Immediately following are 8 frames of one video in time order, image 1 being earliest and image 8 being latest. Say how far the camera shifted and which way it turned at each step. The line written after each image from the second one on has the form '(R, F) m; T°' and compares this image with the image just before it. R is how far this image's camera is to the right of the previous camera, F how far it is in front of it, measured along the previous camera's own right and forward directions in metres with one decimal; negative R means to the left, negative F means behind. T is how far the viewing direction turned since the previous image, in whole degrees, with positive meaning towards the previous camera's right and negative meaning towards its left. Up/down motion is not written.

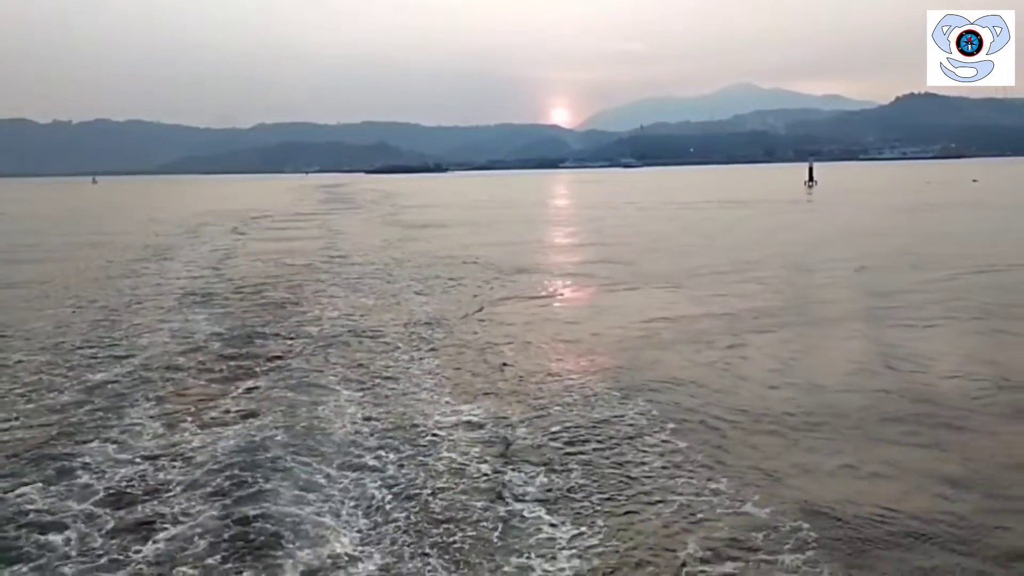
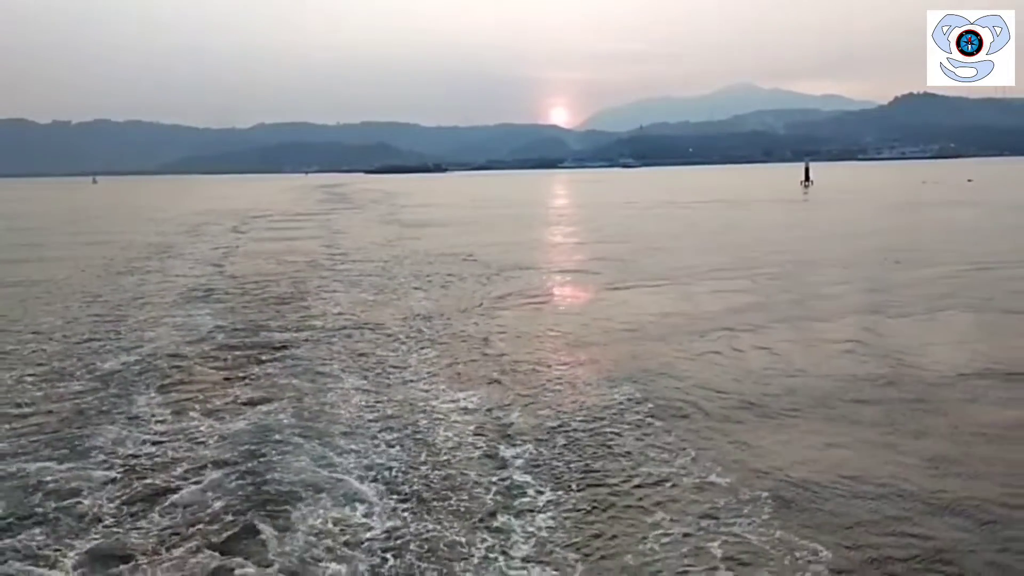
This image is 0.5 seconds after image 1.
(-0.4, +0.6) m; 0°
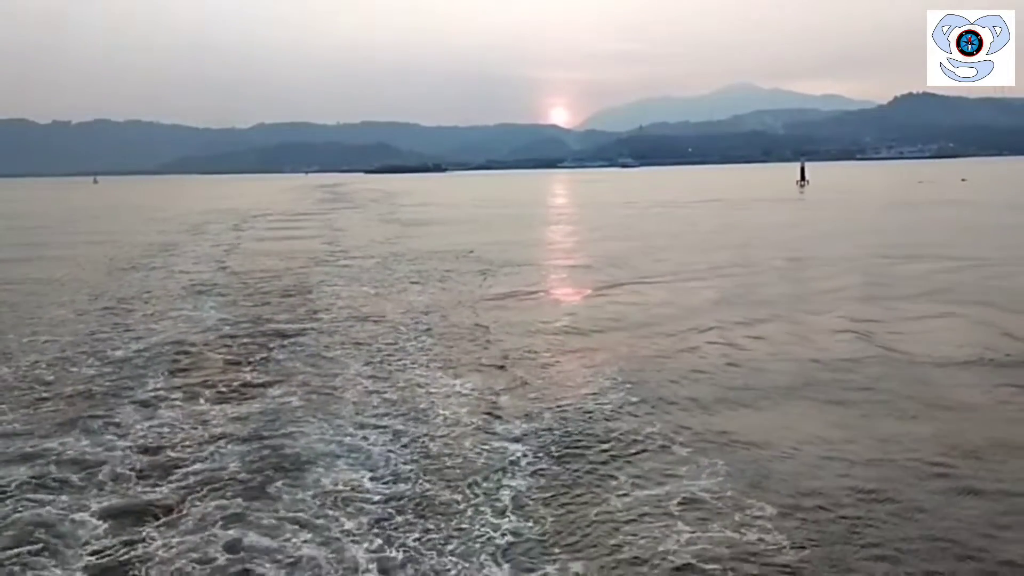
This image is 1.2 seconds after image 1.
(+0.1, -0.5) m; 0°
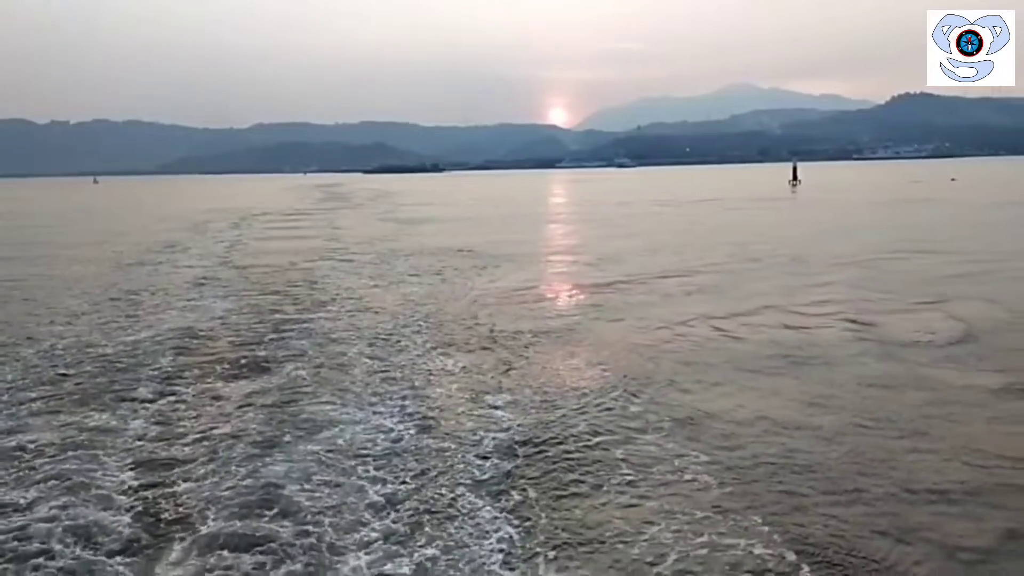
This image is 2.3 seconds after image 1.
(+0.1, -0.8) m; 0°
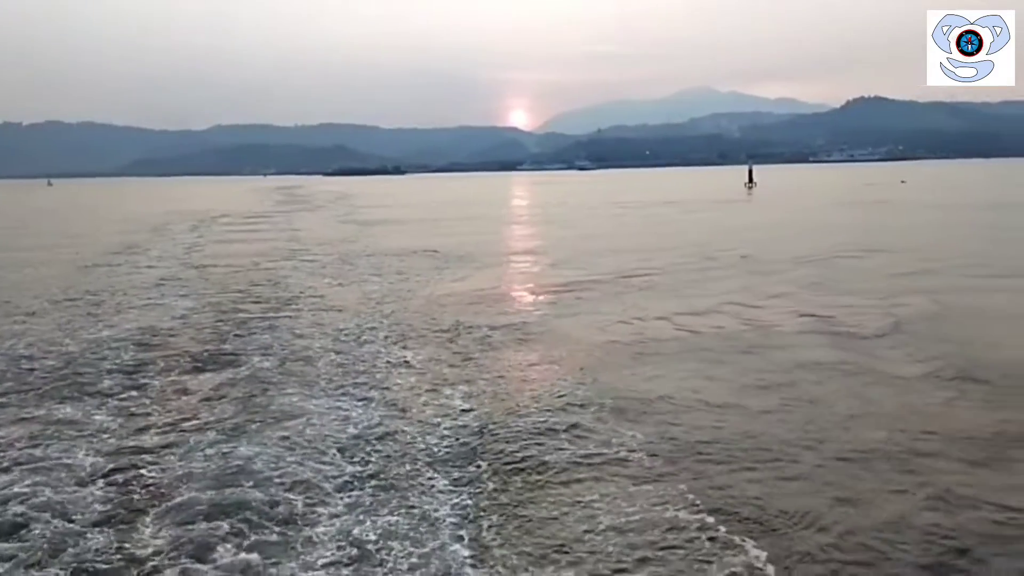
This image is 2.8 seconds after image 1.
(+0.1, -0.5) m; +3°
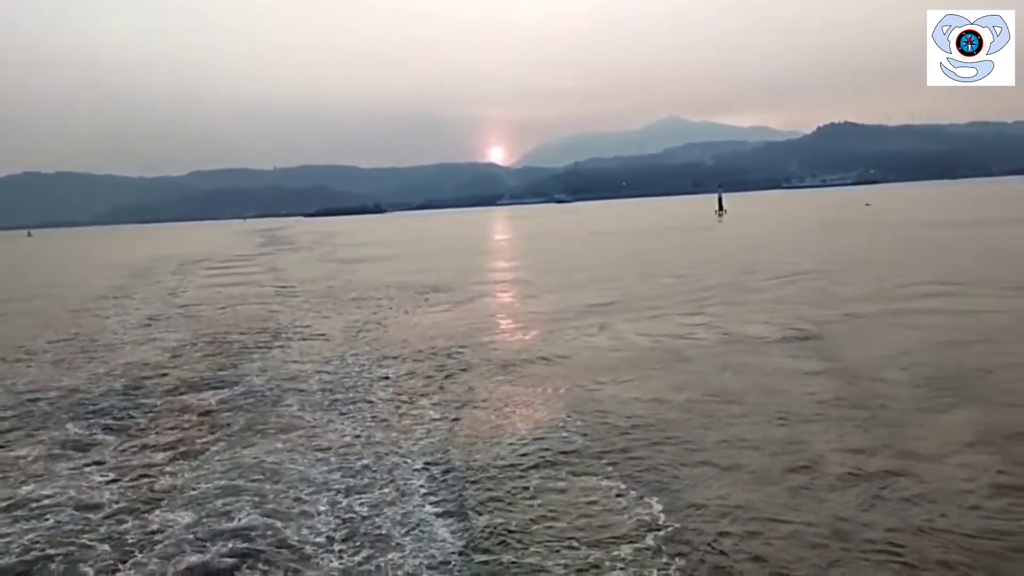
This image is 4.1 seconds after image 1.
(+0.2, -1.1) m; +1°
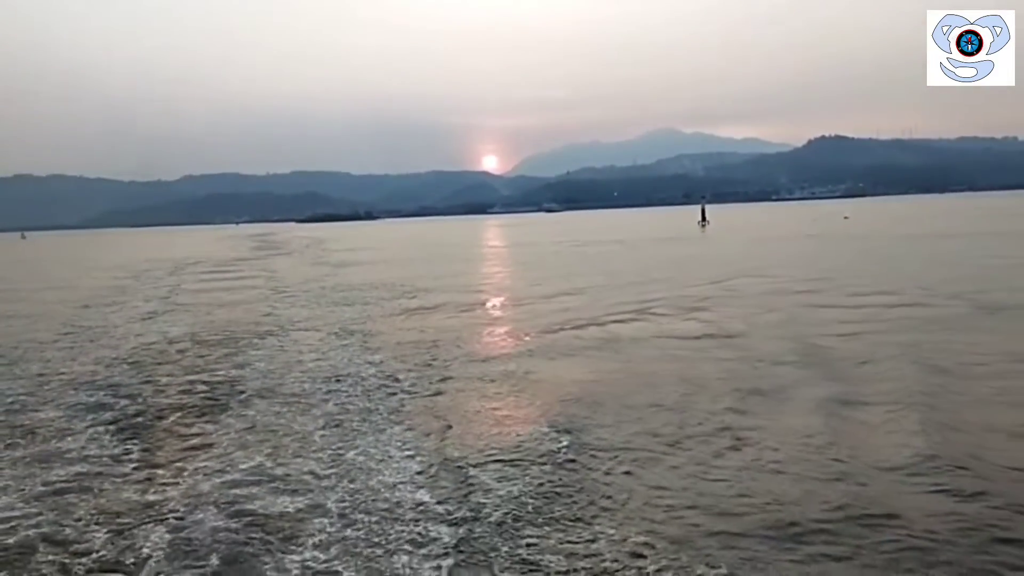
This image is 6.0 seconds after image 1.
(+0.4, -1.6) m; +1°
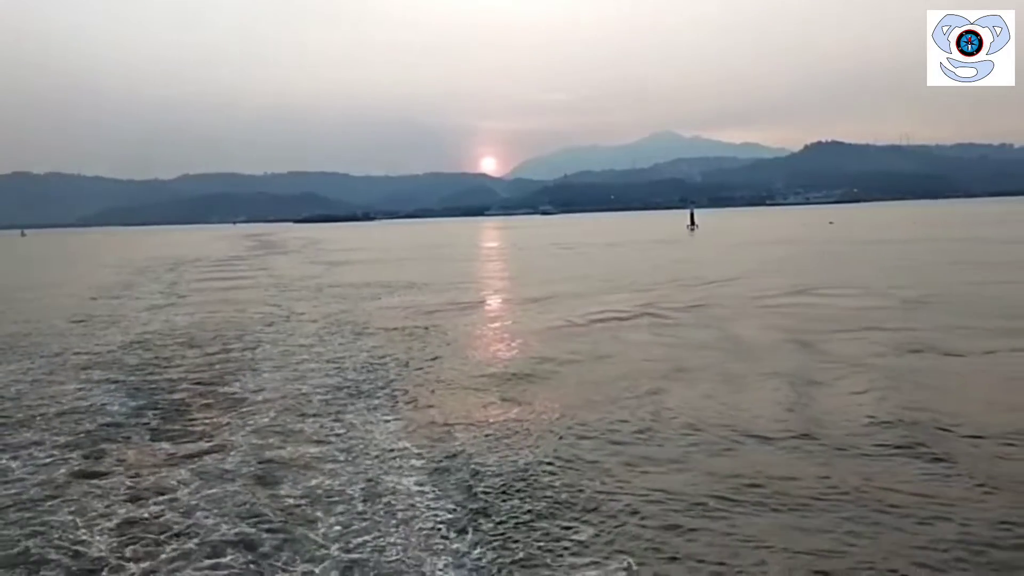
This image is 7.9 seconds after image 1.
(+0.4, -1.5) m; 0°
